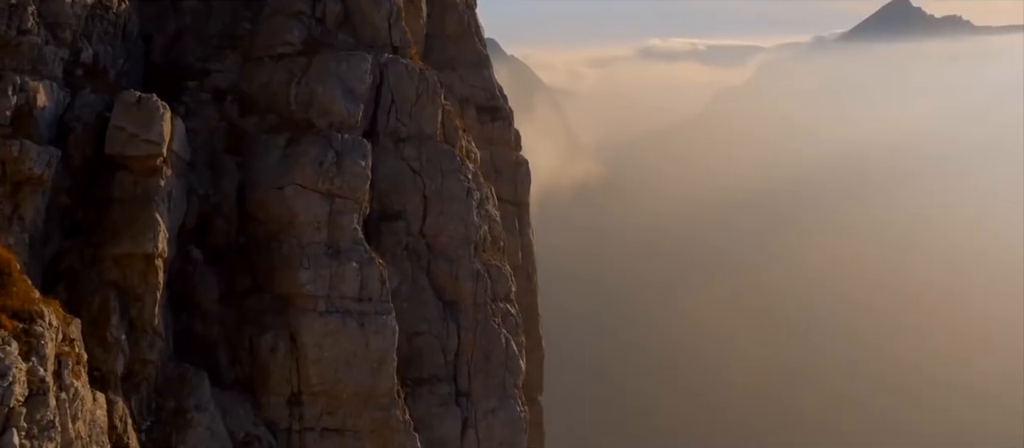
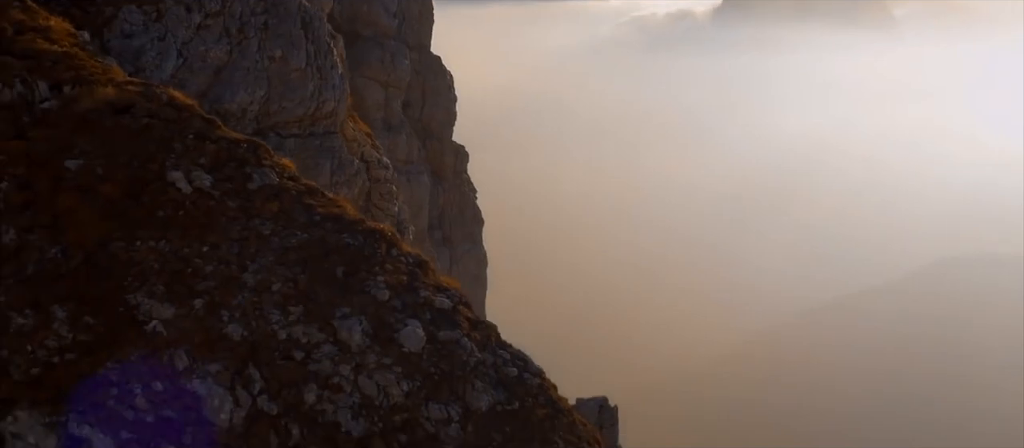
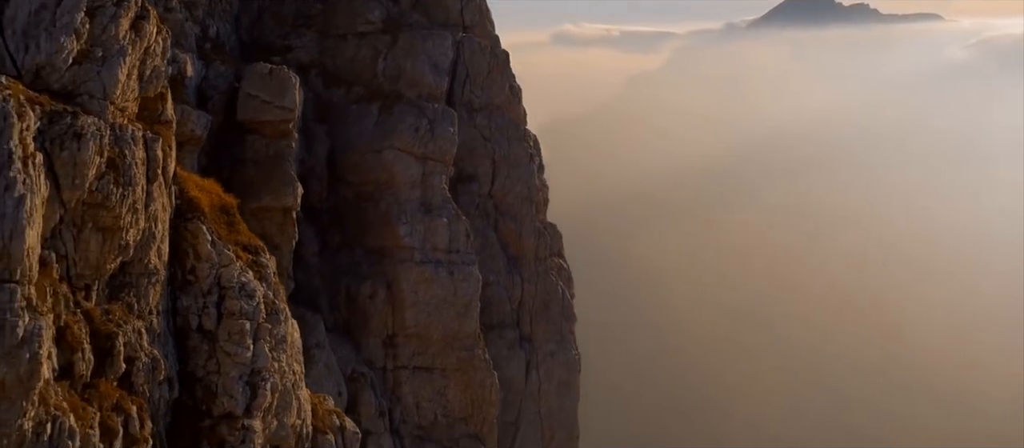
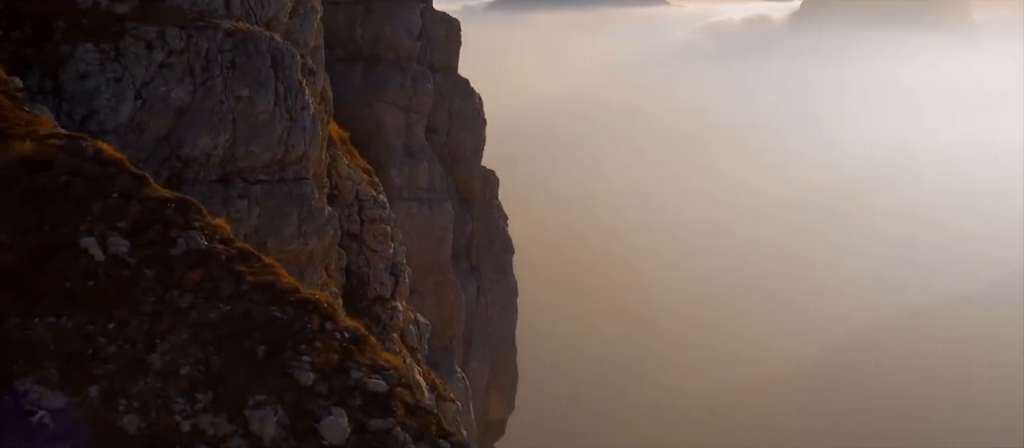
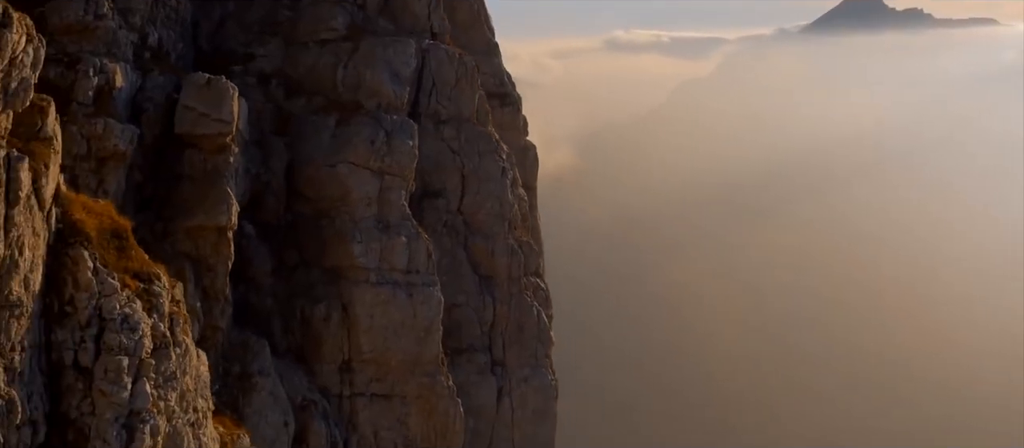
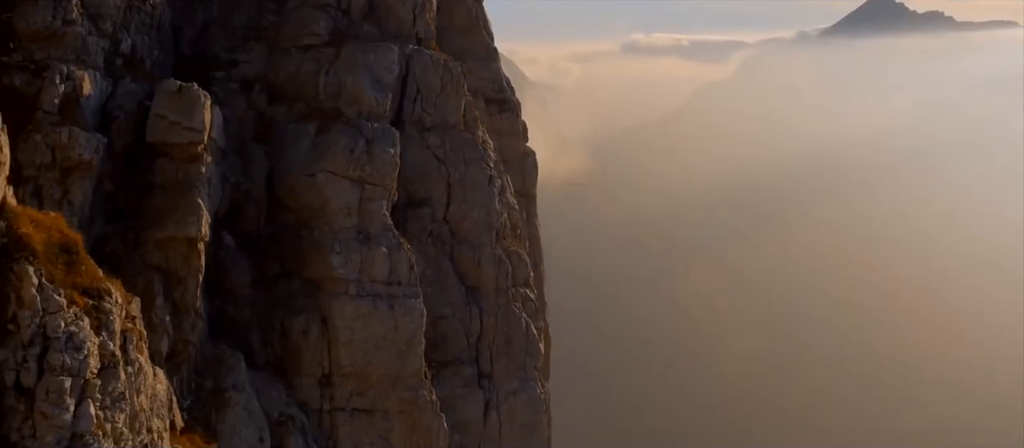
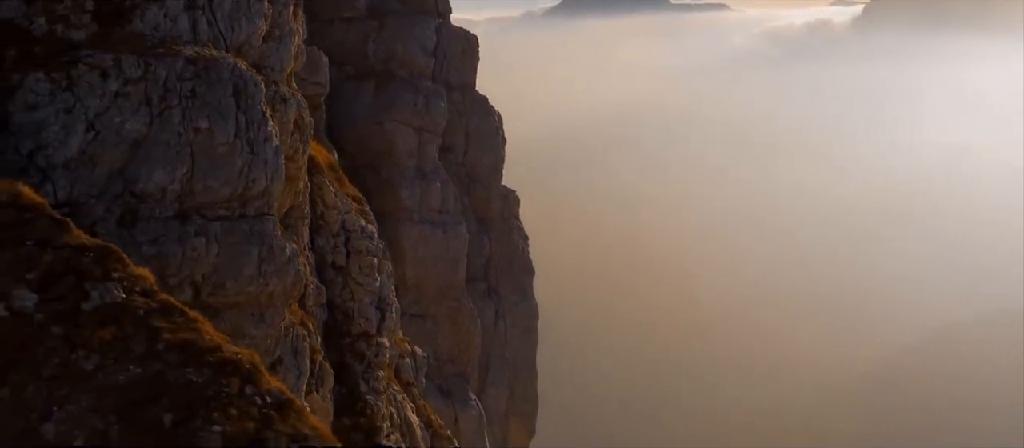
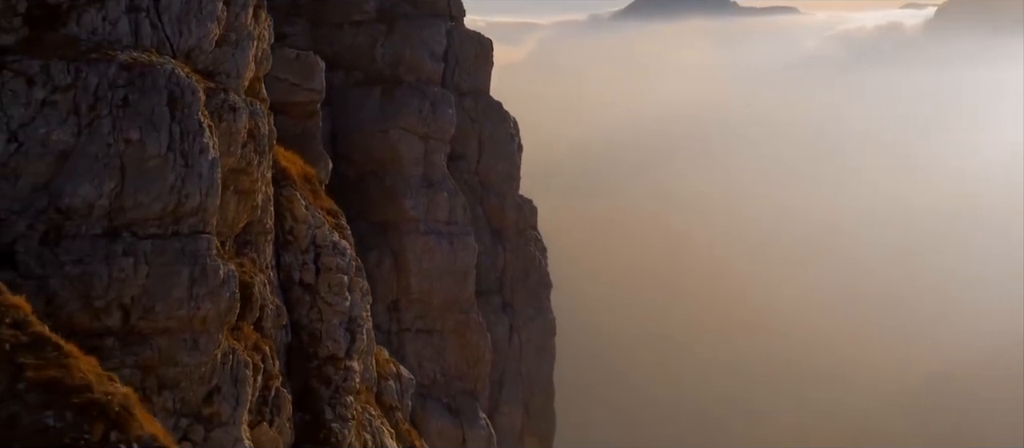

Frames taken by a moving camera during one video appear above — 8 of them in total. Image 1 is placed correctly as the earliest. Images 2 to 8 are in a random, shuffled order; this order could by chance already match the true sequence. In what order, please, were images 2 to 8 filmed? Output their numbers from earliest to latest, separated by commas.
6, 5, 3, 8, 7, 4, 2
